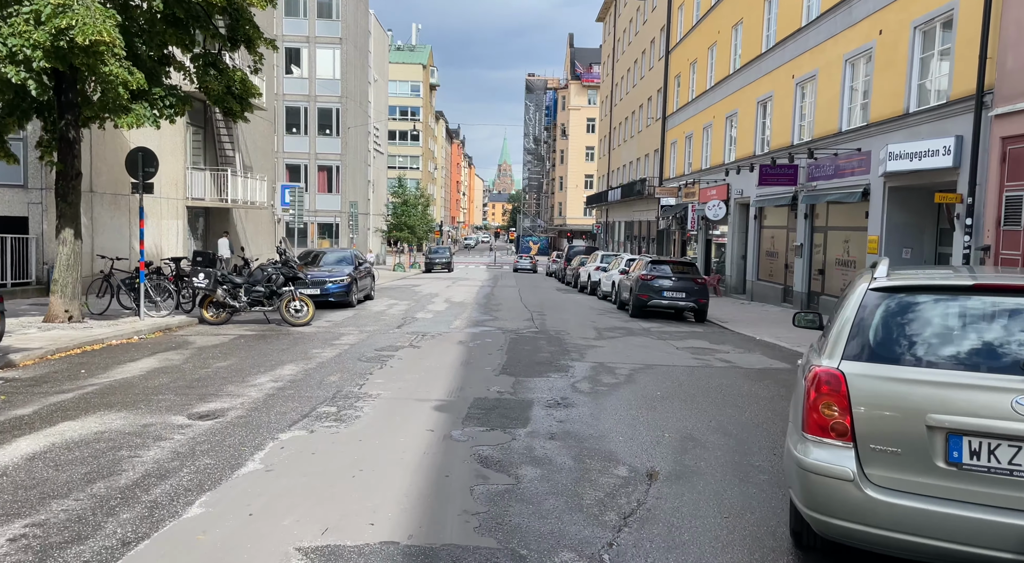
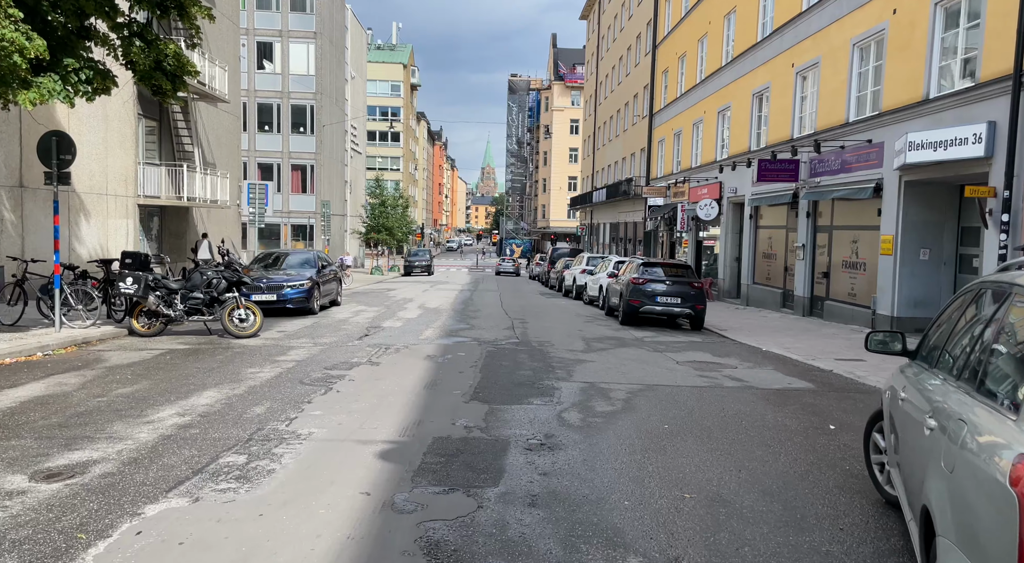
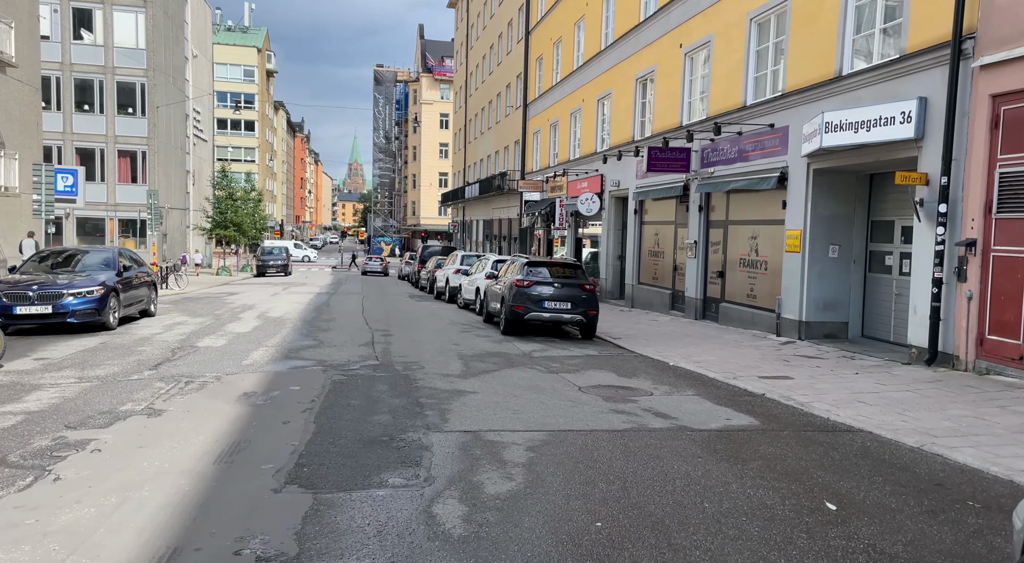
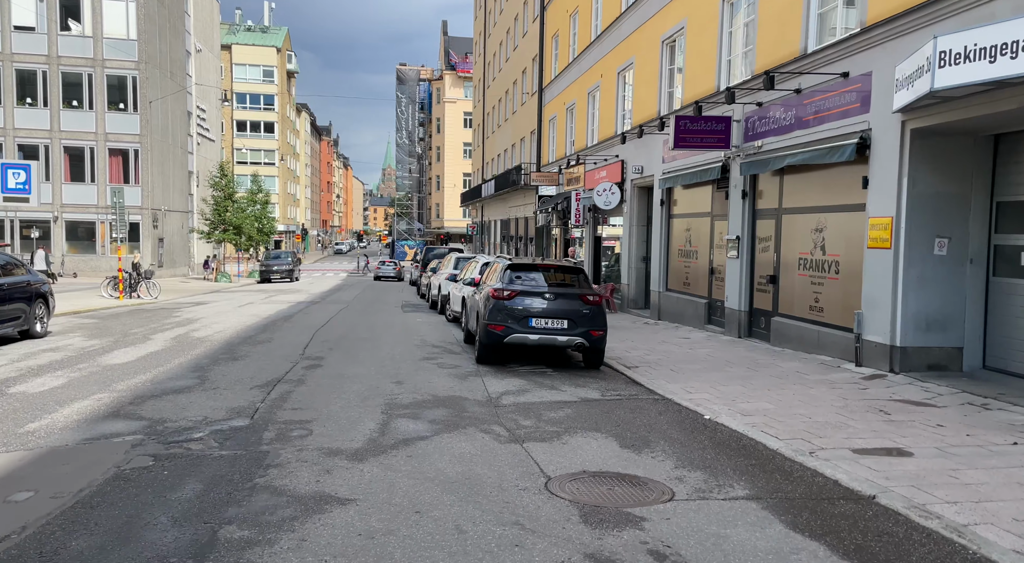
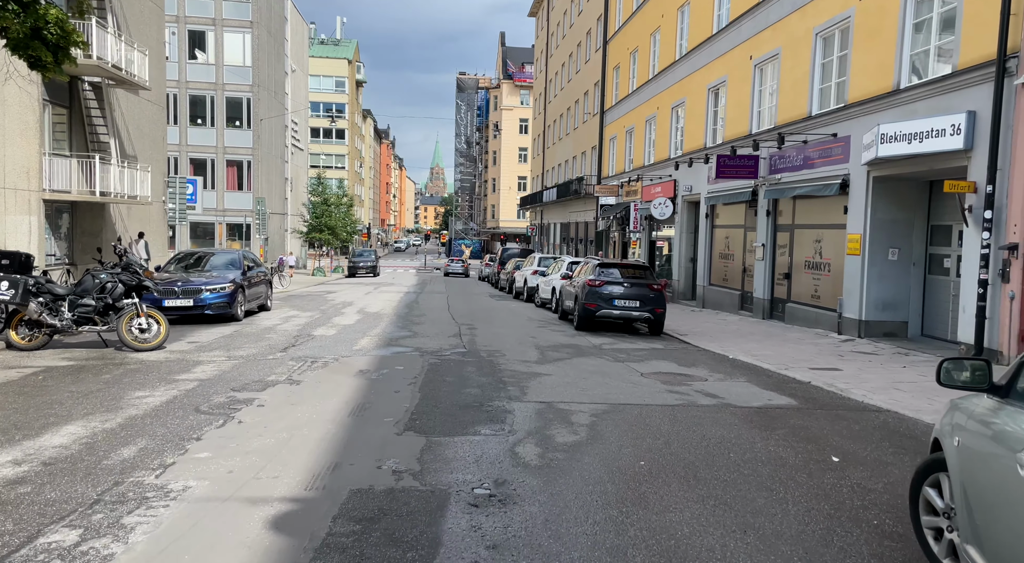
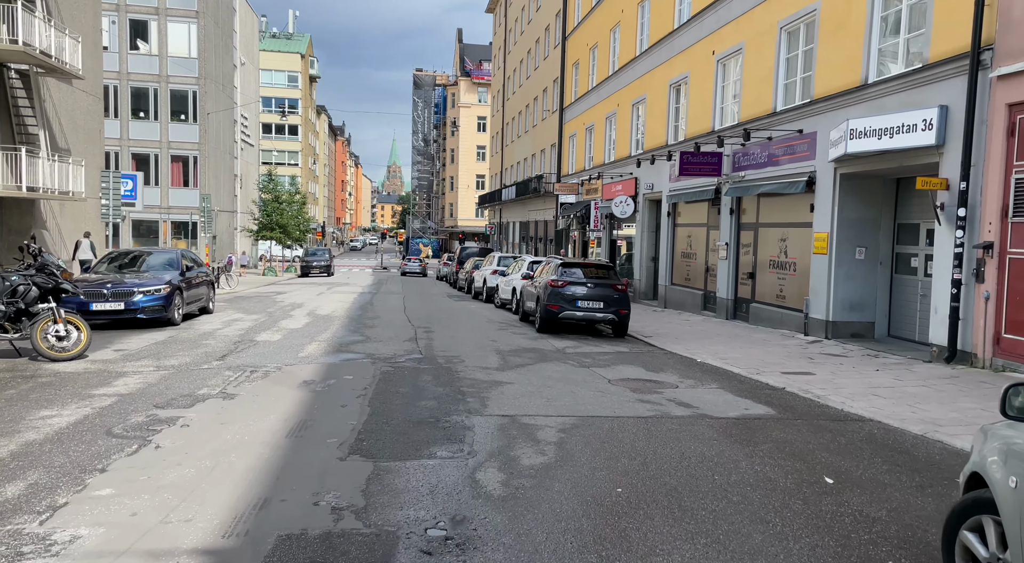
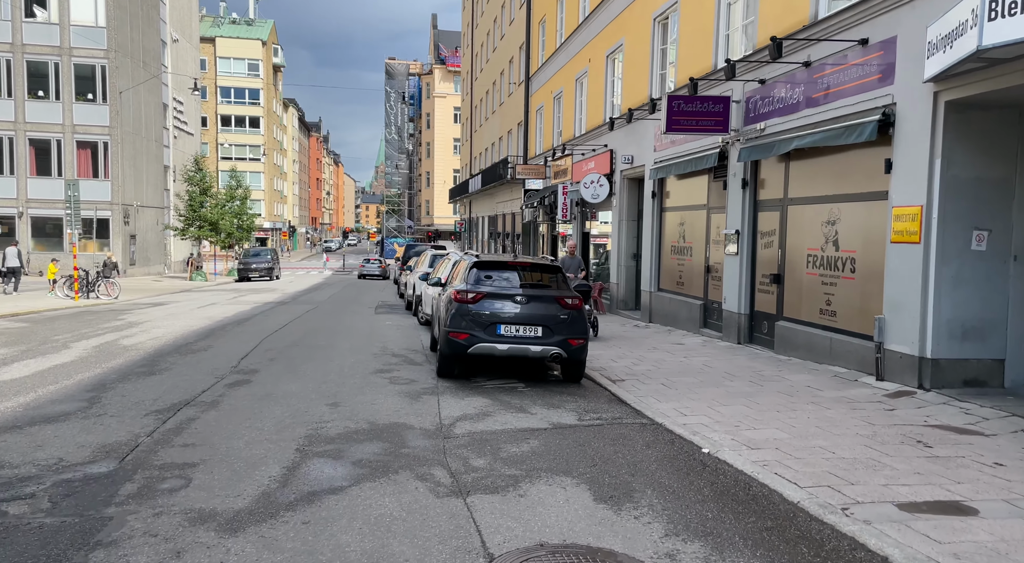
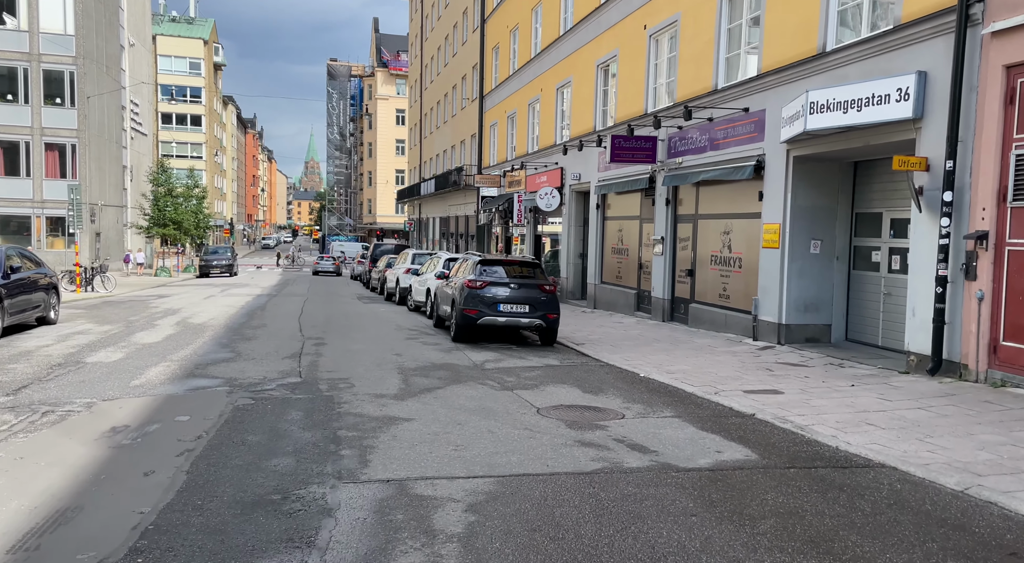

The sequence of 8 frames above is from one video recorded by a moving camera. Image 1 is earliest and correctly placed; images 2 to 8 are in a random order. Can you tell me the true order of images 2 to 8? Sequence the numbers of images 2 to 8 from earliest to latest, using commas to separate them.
2, 5, 6, 3, 8, 4, 7
